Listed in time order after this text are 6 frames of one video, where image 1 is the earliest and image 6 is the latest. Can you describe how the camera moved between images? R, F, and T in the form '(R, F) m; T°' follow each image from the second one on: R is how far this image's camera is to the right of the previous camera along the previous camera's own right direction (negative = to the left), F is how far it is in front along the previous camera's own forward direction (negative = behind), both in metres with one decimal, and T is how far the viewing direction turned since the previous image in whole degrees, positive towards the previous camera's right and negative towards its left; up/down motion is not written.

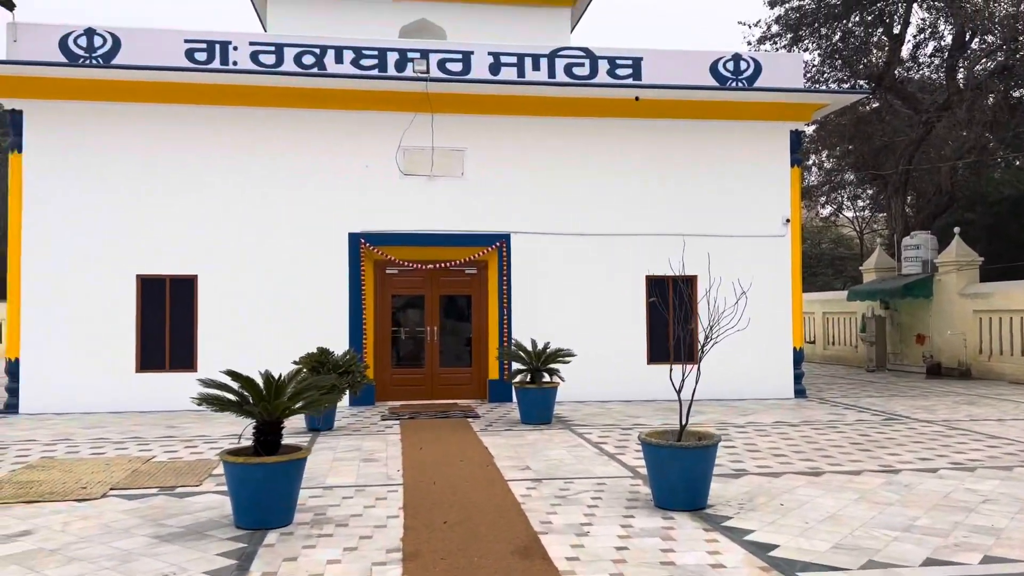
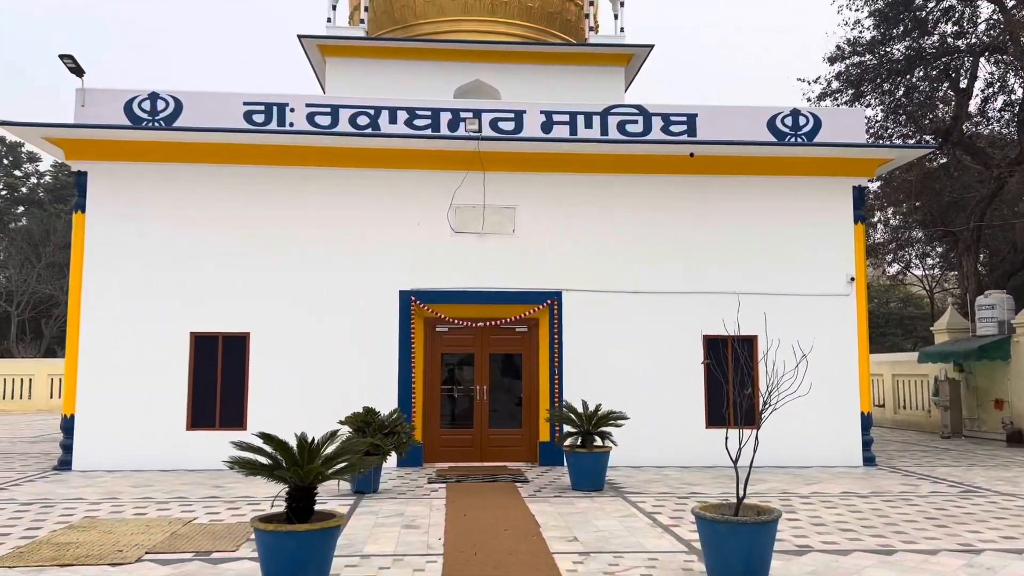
(+0.1, +0.2) m; -4°
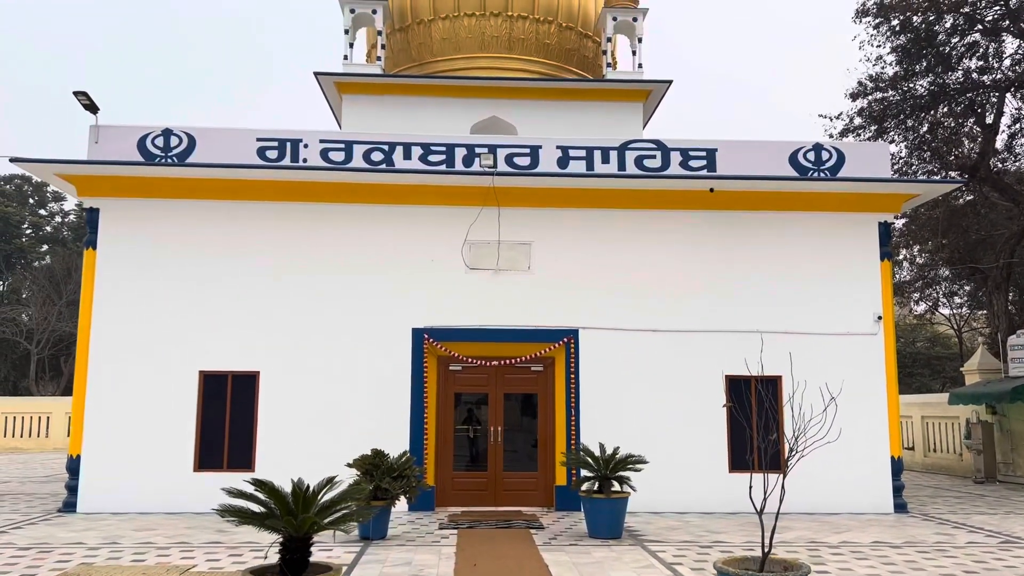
(+0.1, +0.3) m; -1°
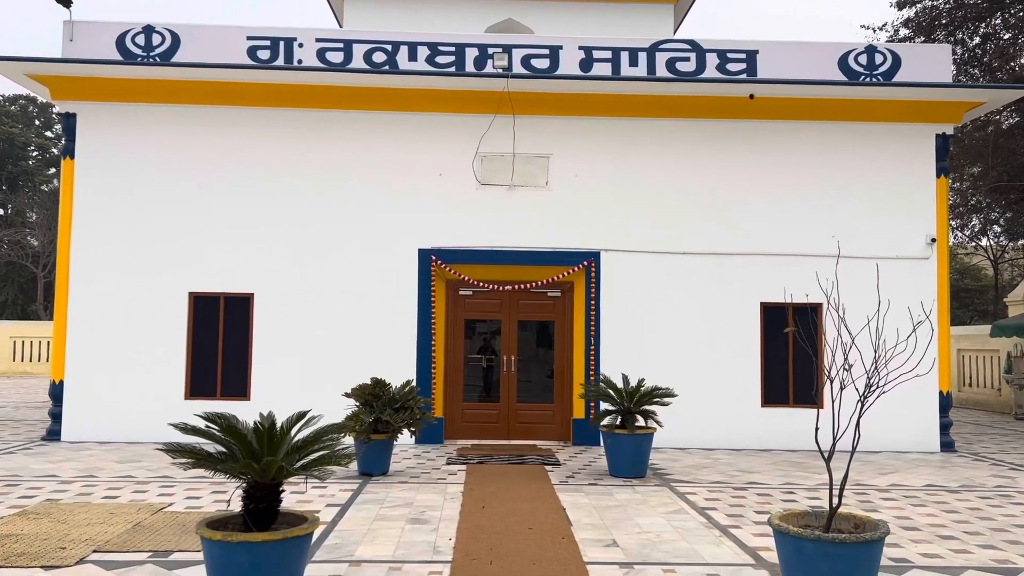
(0.0, +1.0) m; -1°
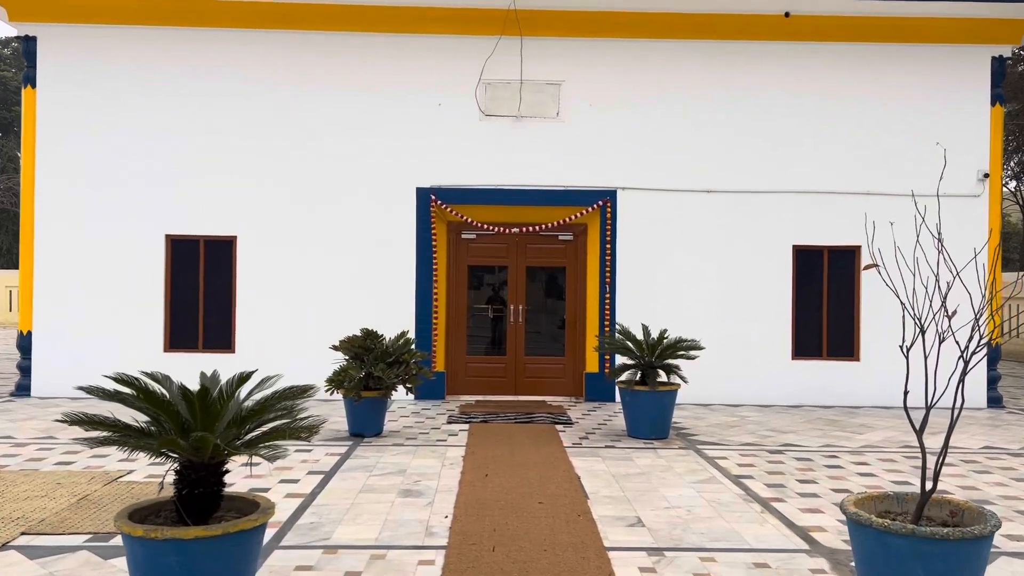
(0.0, +0.9) m; -1°
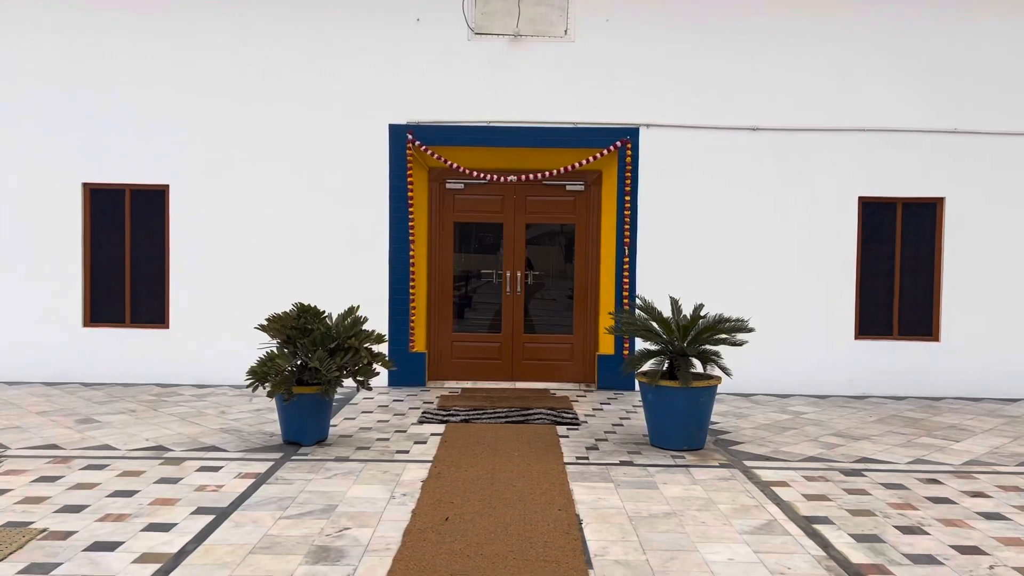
(+0.2, +1.9) m; -1°
